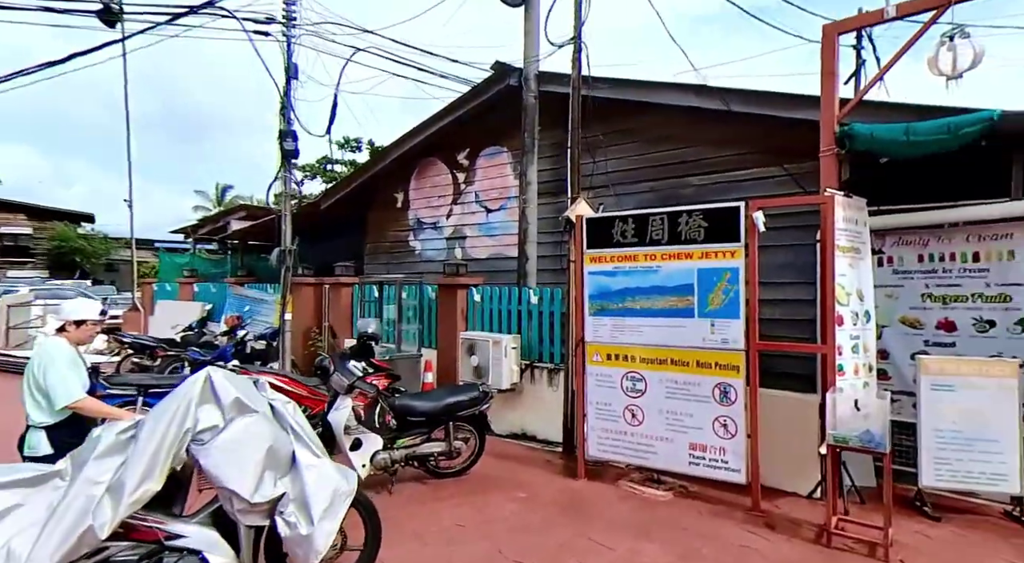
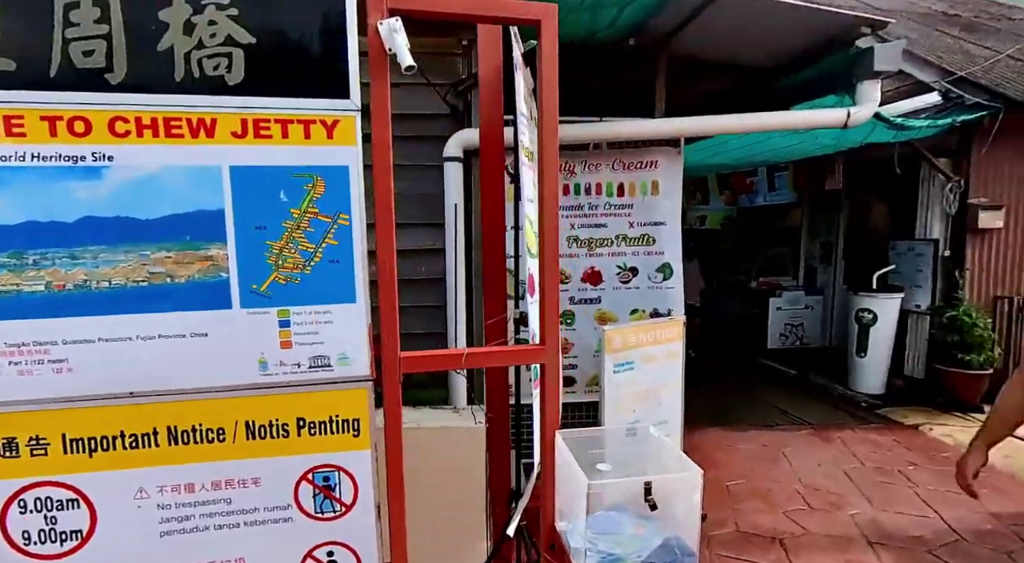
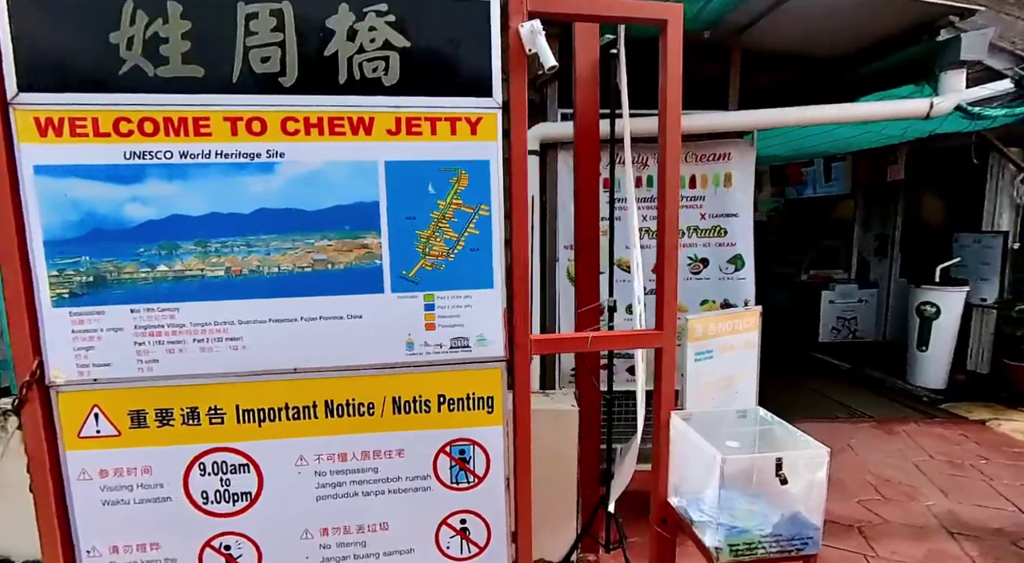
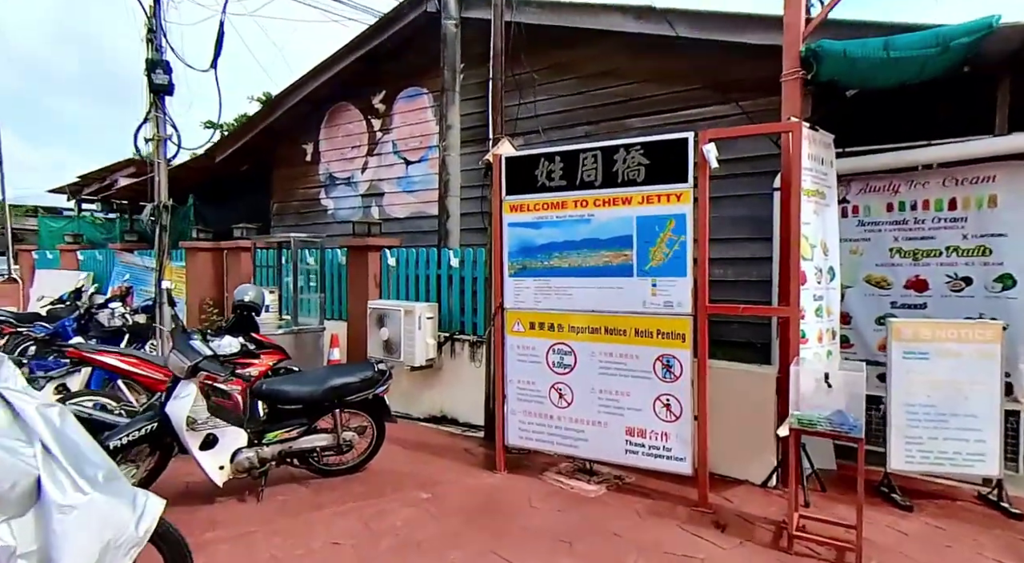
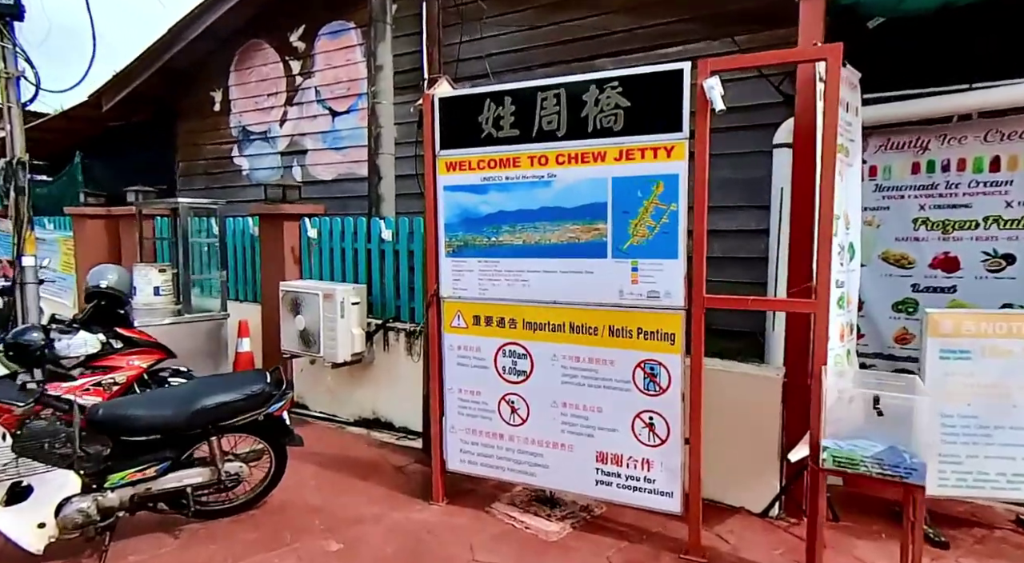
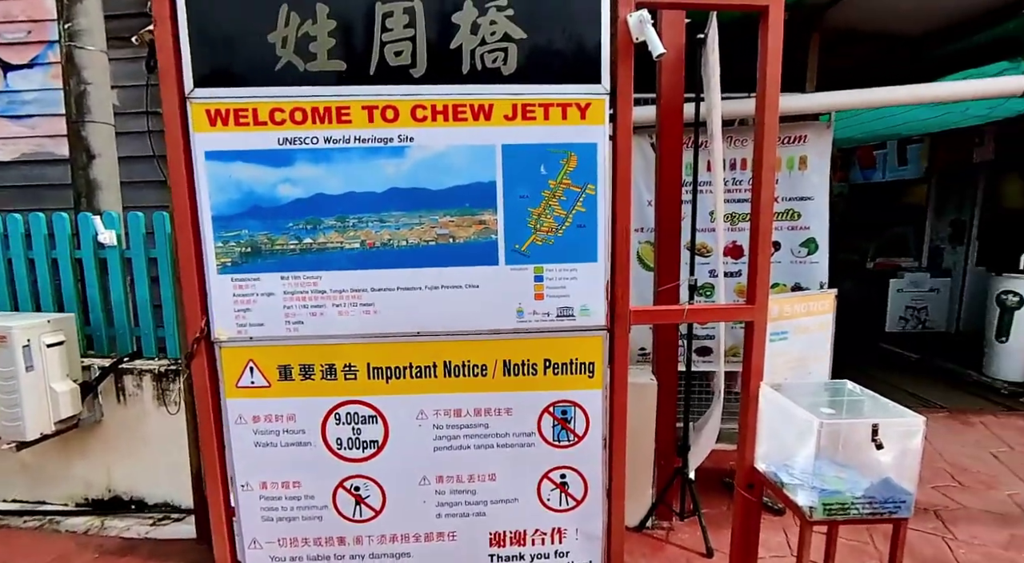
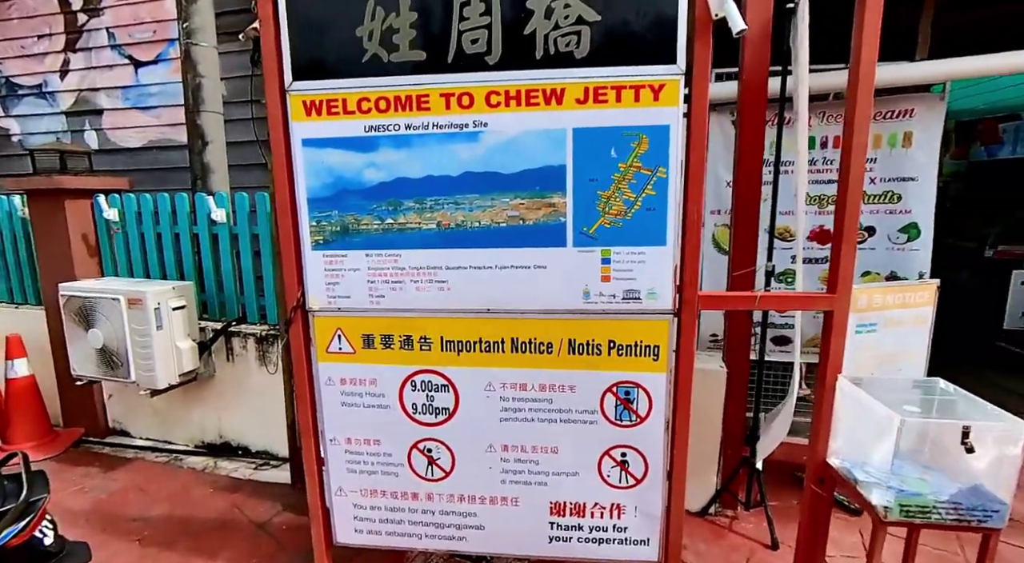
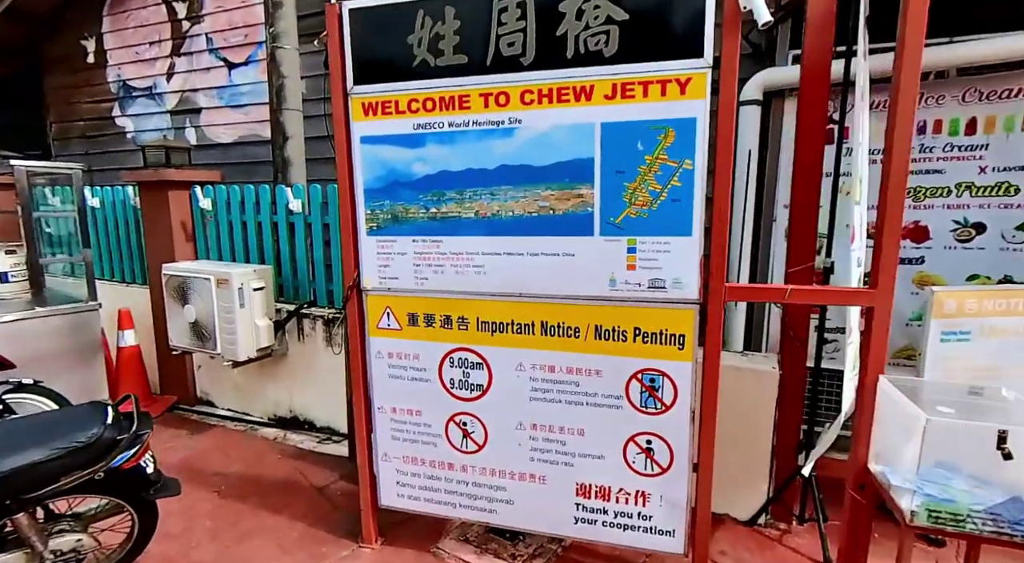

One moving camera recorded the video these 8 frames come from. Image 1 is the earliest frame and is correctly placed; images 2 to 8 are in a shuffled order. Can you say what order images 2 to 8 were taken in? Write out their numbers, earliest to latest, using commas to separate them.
4, 5, 8, 7, 6, 3, 2
